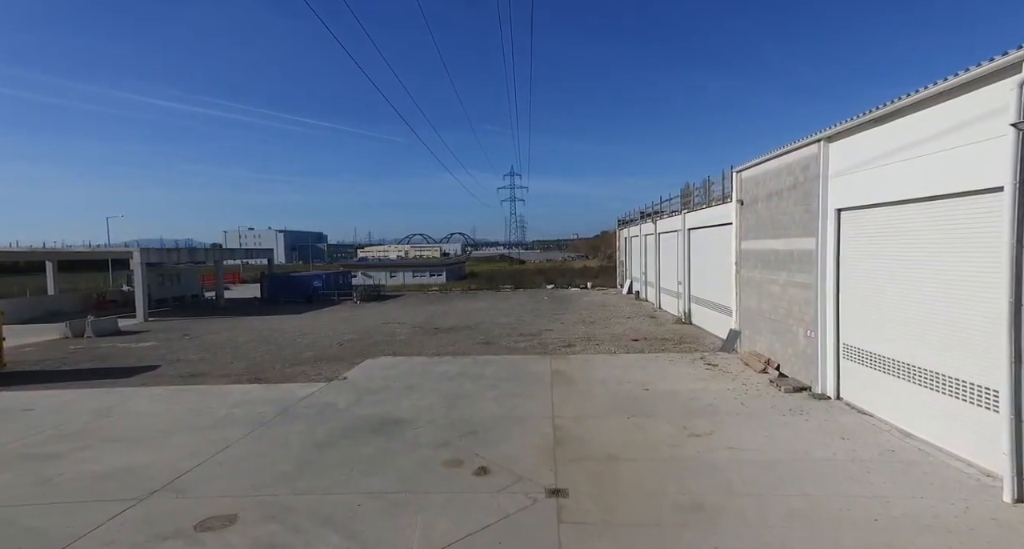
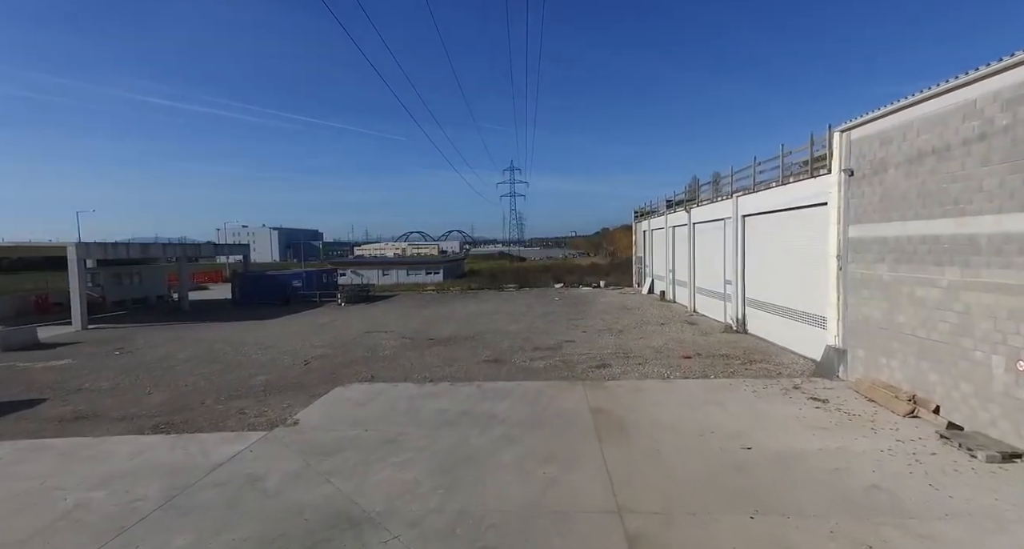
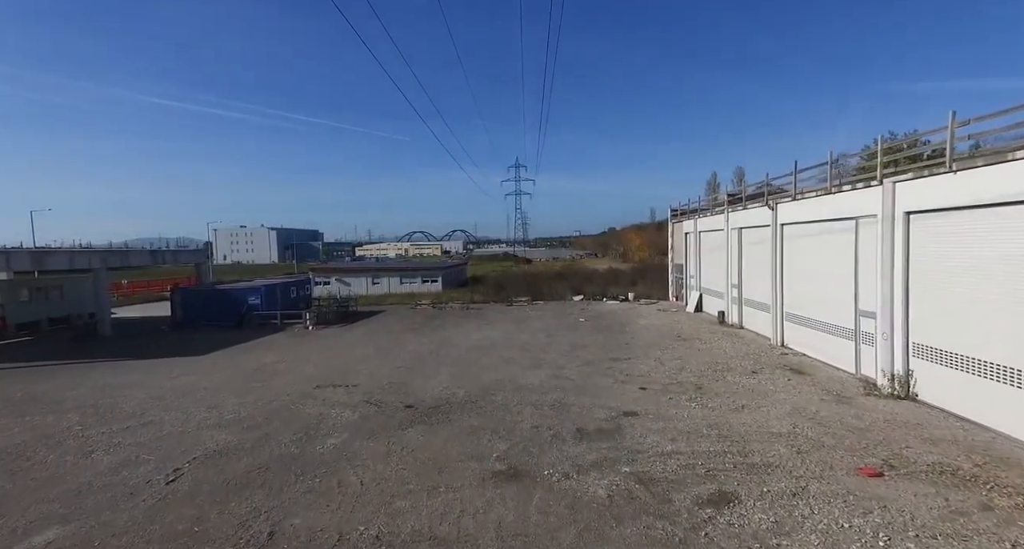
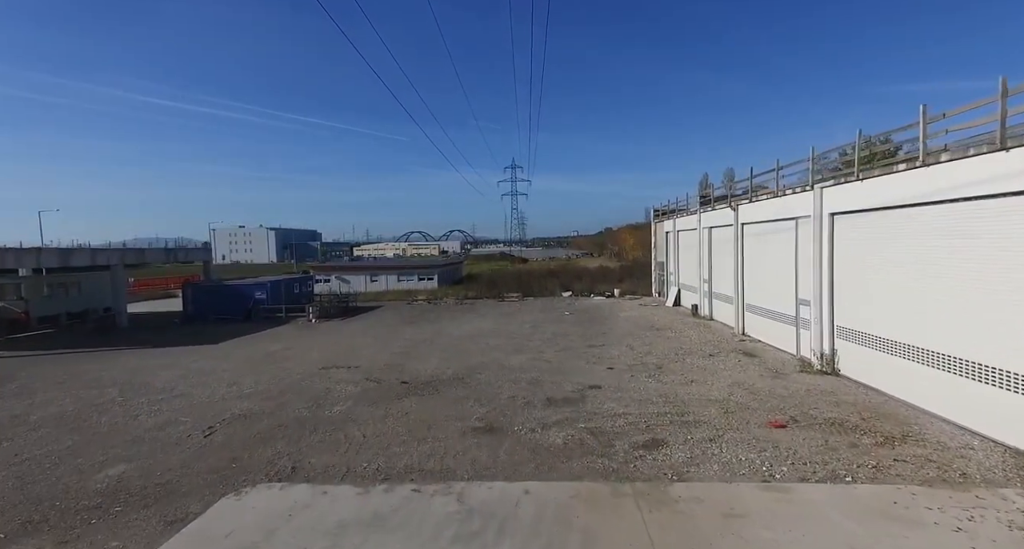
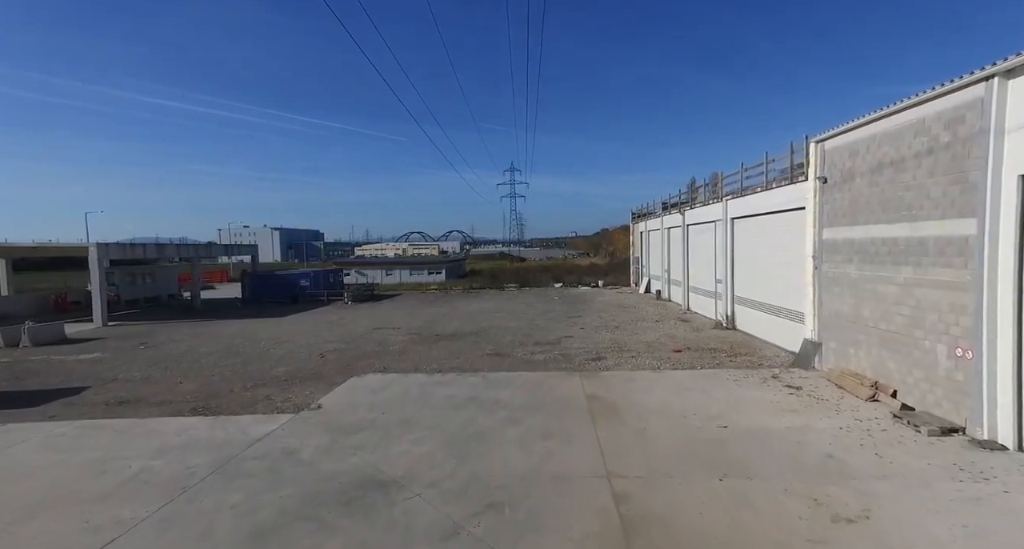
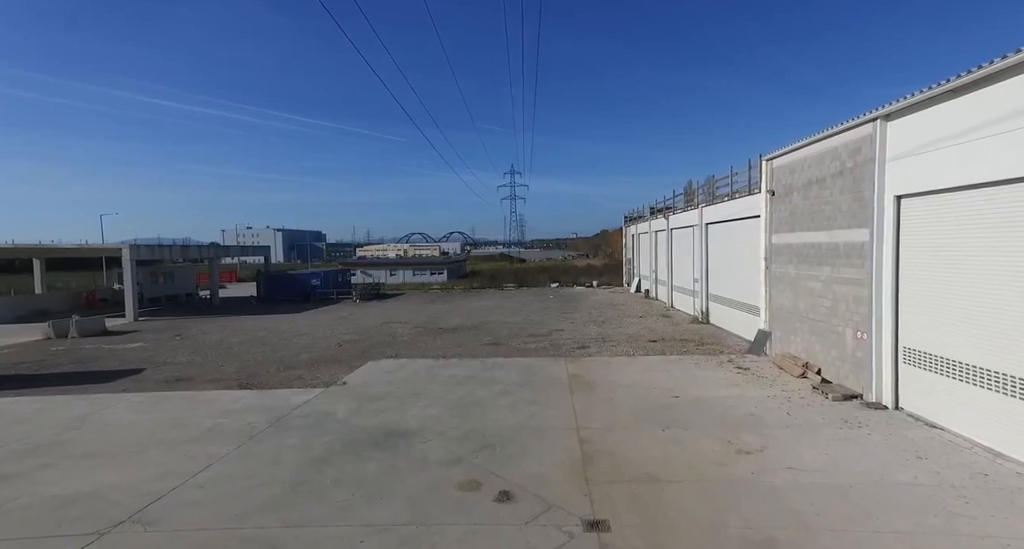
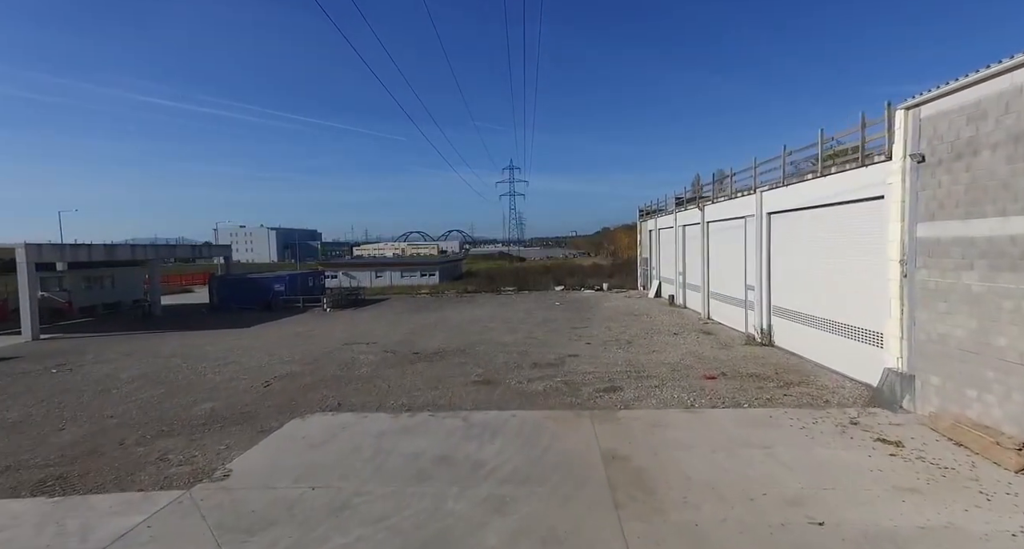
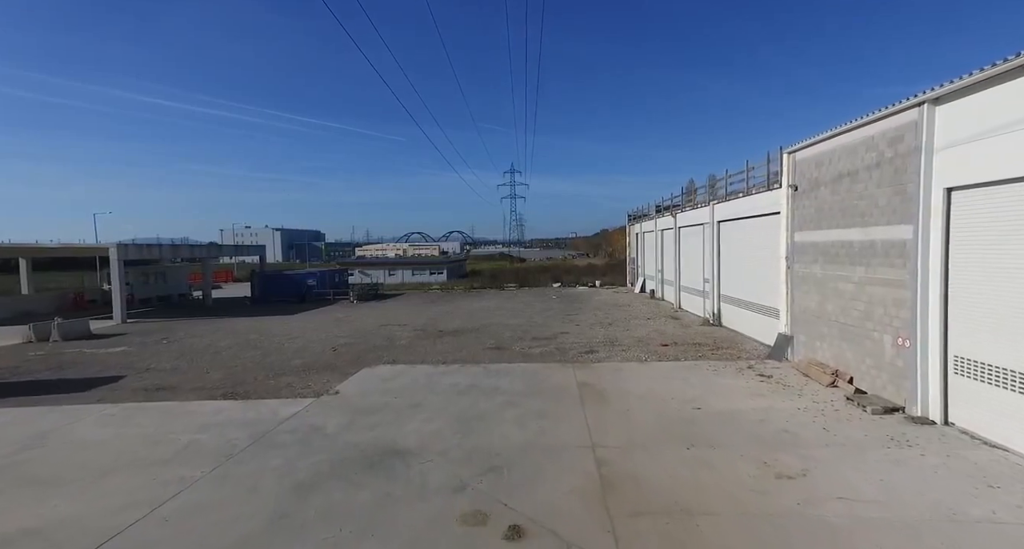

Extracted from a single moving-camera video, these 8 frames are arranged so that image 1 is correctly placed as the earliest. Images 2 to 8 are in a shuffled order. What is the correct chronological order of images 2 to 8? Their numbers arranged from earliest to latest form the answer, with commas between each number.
6, 8, 5, 2, 7, 4, 3
